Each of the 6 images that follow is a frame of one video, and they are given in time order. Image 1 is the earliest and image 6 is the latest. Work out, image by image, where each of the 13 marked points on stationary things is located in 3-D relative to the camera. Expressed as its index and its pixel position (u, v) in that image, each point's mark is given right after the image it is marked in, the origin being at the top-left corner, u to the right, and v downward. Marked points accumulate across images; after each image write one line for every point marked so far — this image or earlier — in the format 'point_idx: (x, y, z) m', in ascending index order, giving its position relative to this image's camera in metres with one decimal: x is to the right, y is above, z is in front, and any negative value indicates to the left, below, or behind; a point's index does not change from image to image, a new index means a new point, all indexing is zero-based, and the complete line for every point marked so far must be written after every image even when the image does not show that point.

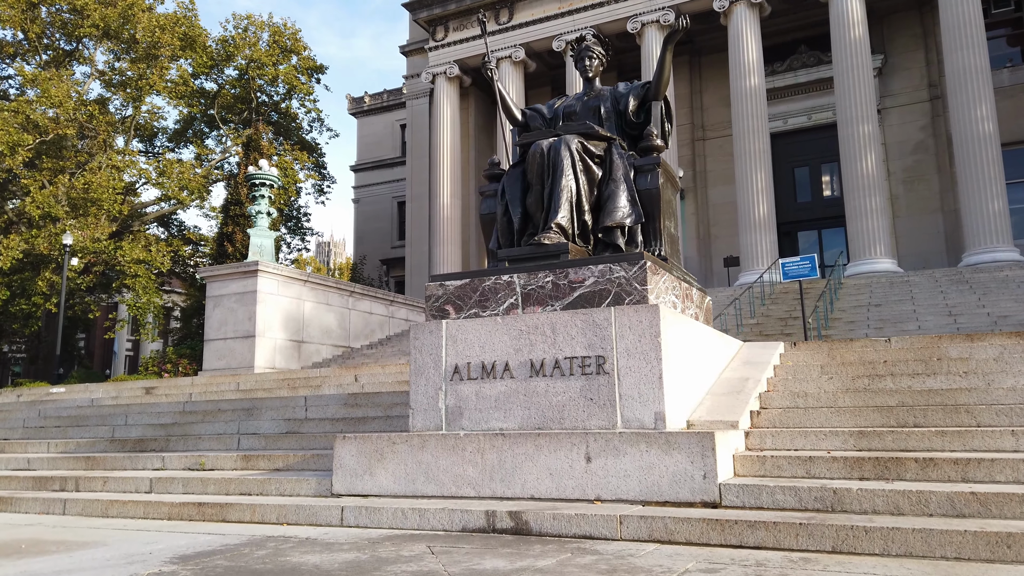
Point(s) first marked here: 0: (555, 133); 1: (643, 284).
0: (+0.4, +1.3, +6.1) m
1: (+0.9, 0.0, +5.1) m
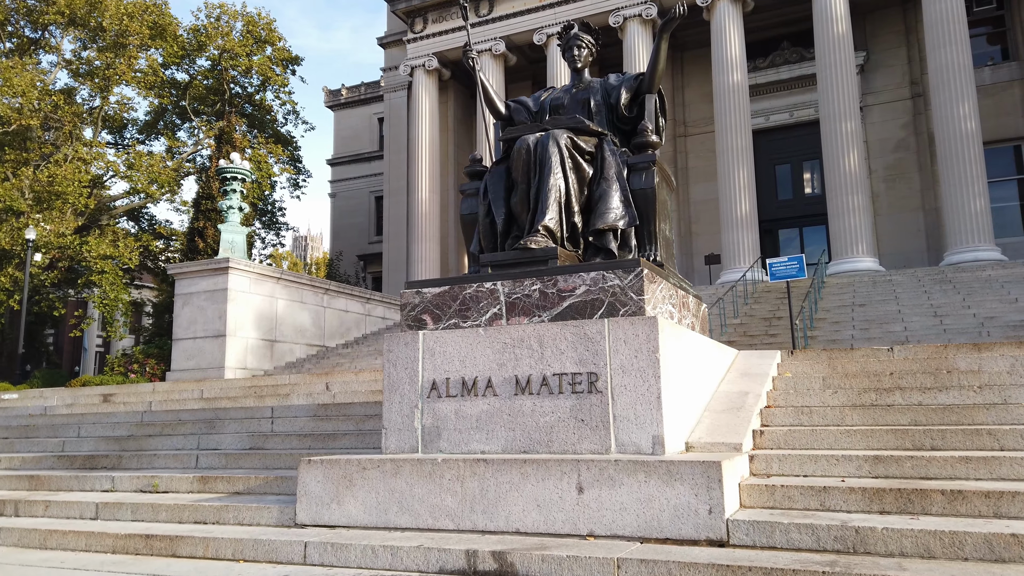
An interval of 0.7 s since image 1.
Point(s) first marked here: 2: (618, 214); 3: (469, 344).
0: (+0.2, +1.2, +5.7) m
1: (+0.8, 0.0, +4.6) m
2: (+0.7, +0.5, +5.4) m
3: (-0.3, -0.4, +4.9) m
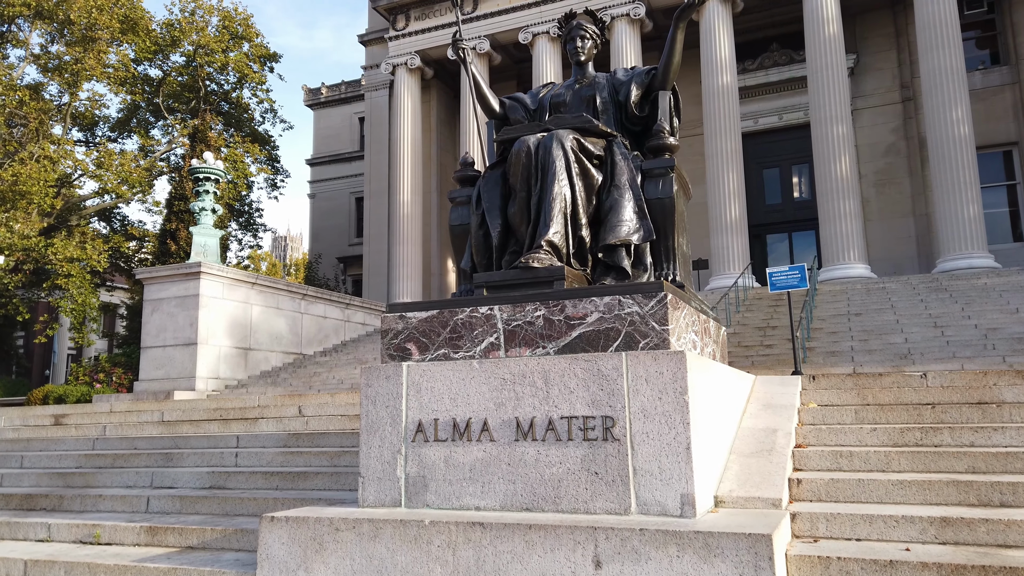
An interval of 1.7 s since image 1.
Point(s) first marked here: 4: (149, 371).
0: (+0.2, +1.1, +5.0) m
1: (+0.8, -0.2, +3.9) m
2: (+0.7, +0.4, +4.7) m
3: (-0.3, -0.5, +4.2) m
4: (-7.7, -1.8, +16.1) m
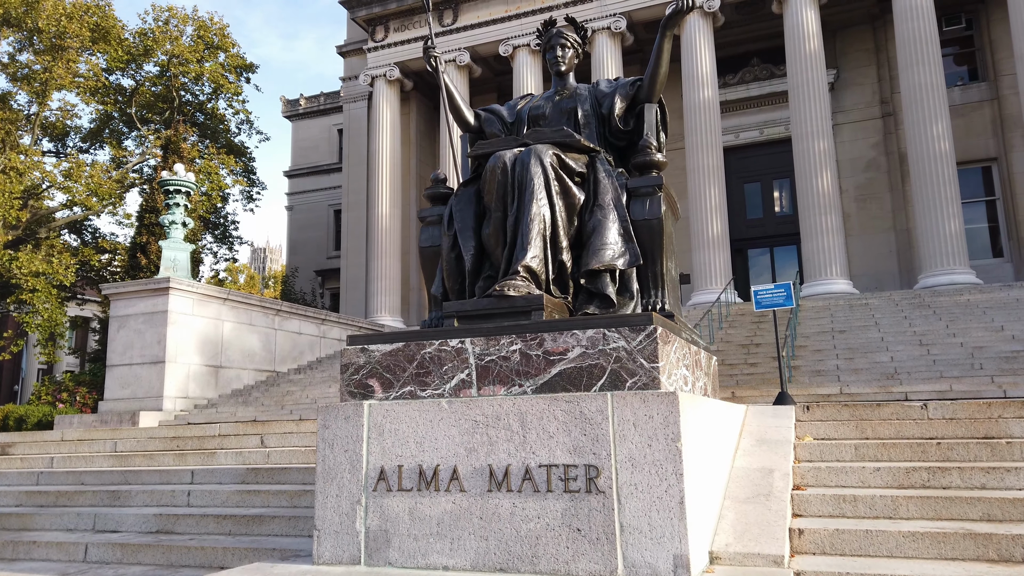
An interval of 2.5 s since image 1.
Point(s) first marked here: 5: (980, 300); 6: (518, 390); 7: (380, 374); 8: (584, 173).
0: (+0.1, +0.9, +4.6) m
1: (+0.7, -0.3, +3.5) m
2: (+0.6, +0.2, +4.3) m
3: (-0.4, -0.7, +3.8) m
4: (-8.1, -2.1, +15.4) m
5: (+11.2, -0.3, +18.1) m
6: (0.0, -0.5, +3.7) m
7: (-0.7, -0.5, +4.0) m
8: (+0.4, +0.7, +4.5) m
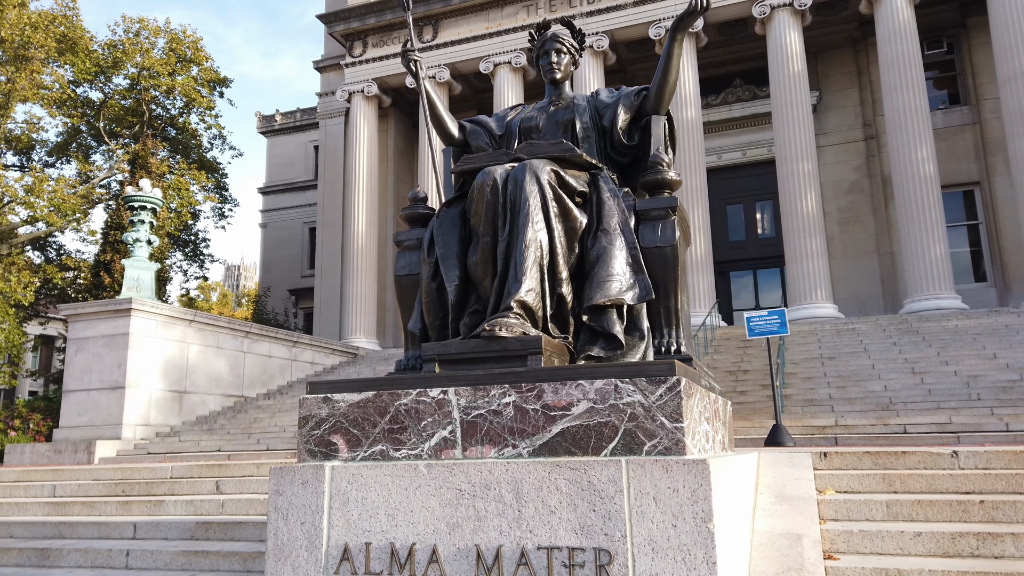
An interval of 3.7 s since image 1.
0: (0.0, +0.7, +4.0) m
1: (+0.6, -0.5, +2.9) m
2: (+0.5, 0.0, +3.7) m
3: (-0.5, -0.8, +3.1) m
4: (-8.5, -2.5, +14.5) m
5: (+10.7, -0.9, +17.8) m
6: (0.0, -0.7, +3.1) m
7: (-0.7, -0.6, +3.4) m
8: (+0.4, +0.5, +3.9) m
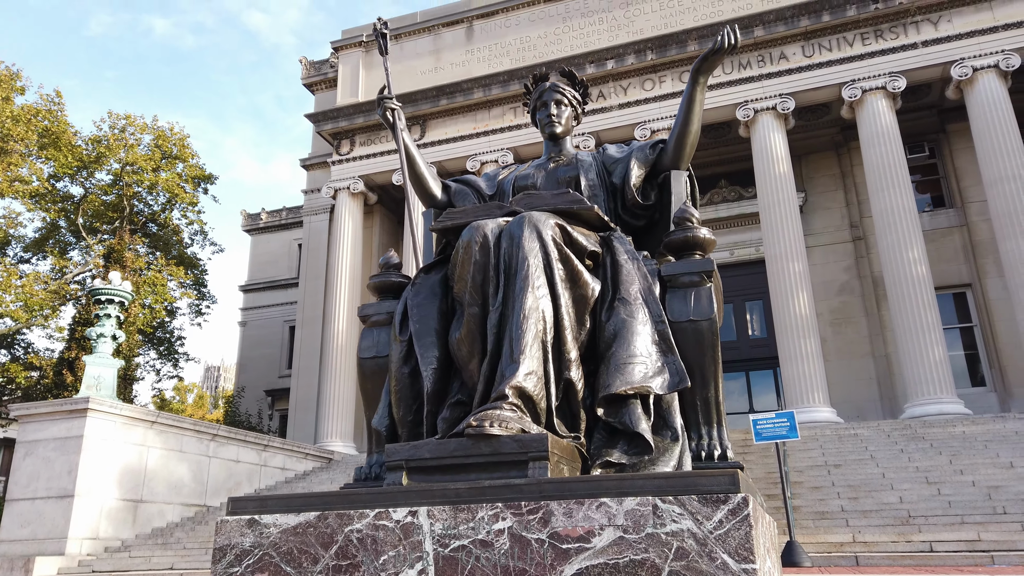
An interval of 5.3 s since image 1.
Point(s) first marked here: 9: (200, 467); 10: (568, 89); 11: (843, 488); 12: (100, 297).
0: (0.0, +0.3, +3.3) m
1: (+0.6, -0.7, +2.0) m
2: (+0.5, -0.3, +2.9) m
3: (-0.5, -1.1, +2.2) m
4: (-8.8, -4.2, +13.1) m
5: (+10.4, -3.2, +16.9) m
6: (0.0, -0.9, +2.2) m
7: (-0.8, -0.9, +2.4) m
8: (+0.4, +0.1, +3.1) m
9: (-6.6, -3.7, +15.8) m
10: (+0.3, +1.1, +4.1) m
11: (+6.0, -3.6, +13.6) m
12: (-9.3, -0.2, +17.0) m
